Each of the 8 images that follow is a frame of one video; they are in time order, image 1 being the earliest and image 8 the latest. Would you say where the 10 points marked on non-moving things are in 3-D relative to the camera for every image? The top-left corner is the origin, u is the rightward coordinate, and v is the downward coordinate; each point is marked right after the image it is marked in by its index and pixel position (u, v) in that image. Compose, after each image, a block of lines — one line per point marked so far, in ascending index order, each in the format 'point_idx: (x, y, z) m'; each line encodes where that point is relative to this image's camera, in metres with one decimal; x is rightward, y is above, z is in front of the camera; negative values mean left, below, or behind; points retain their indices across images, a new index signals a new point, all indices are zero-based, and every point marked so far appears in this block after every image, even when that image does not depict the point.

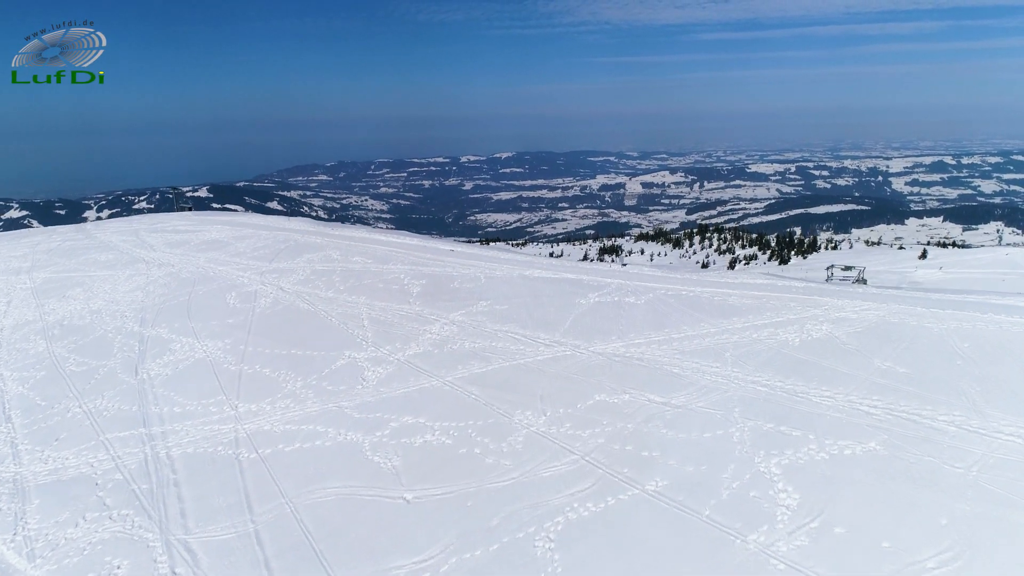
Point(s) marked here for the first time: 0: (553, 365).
0: (+0.5, -0.9, +5.9) m
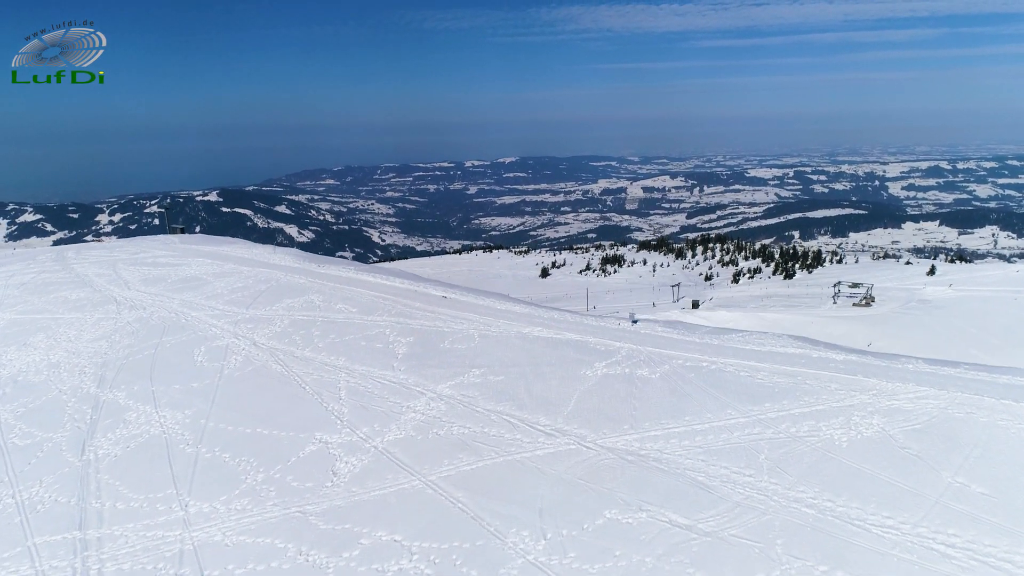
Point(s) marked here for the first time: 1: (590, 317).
0: (+0.4, -1.7, +5.0) m
1: (+1.2, -0.5, +8.3) m
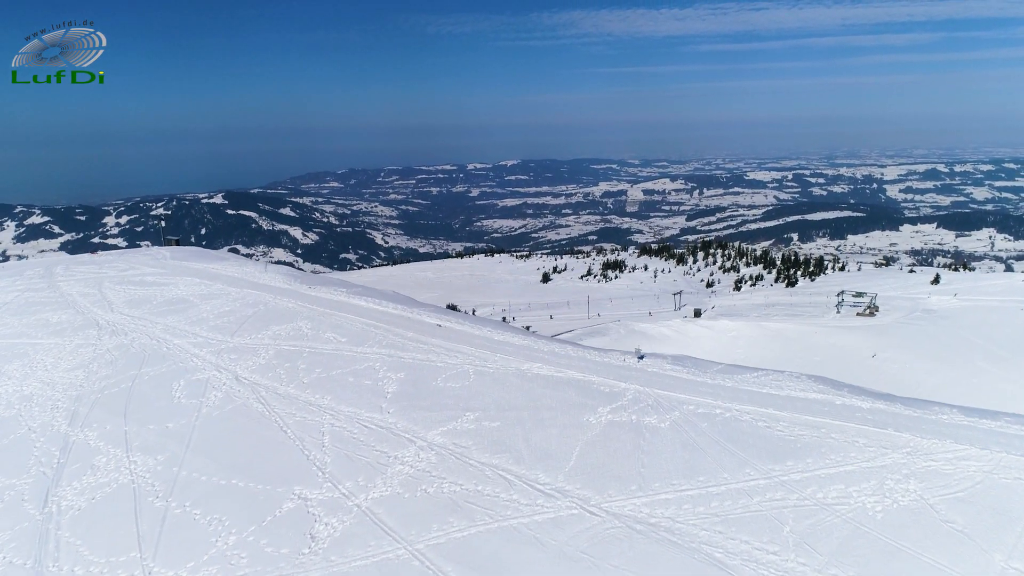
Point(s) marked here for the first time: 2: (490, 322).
0: (+0.4, -2.1, +4.5) m
1: (+1.2, -1.0, +7.8) m
2: (-0.5, -0.7, +9.5) m
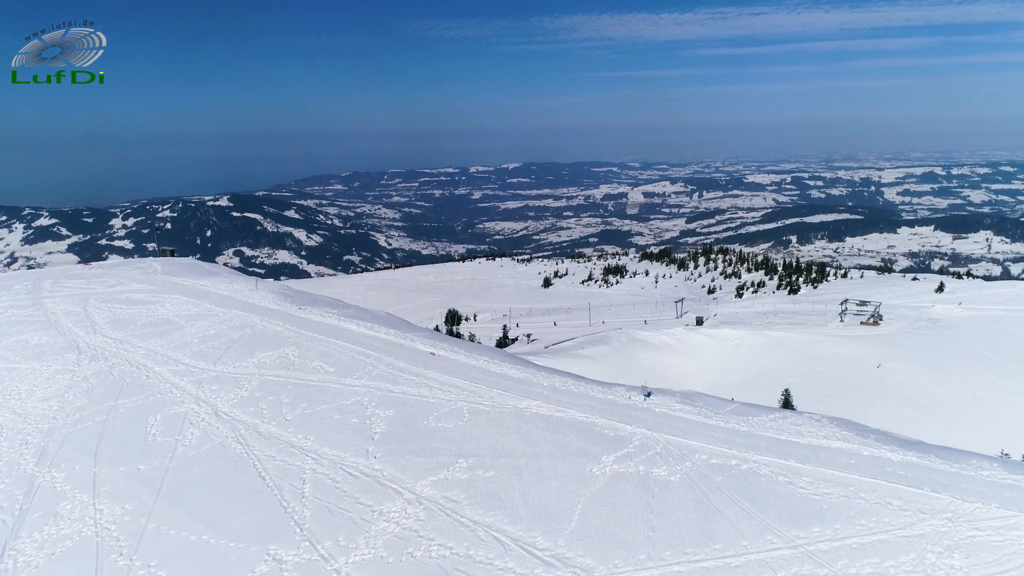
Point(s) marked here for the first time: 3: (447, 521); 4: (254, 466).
0: (+0.3, -2.5, +4.0) m
1: (+1.2, -1.4, +7.4) m
2: (-0.5, -1.1, +9.1) m
3: (-0.7, -2.2, +5.0) m
4: (-3.1, -2.1, +6.3) m
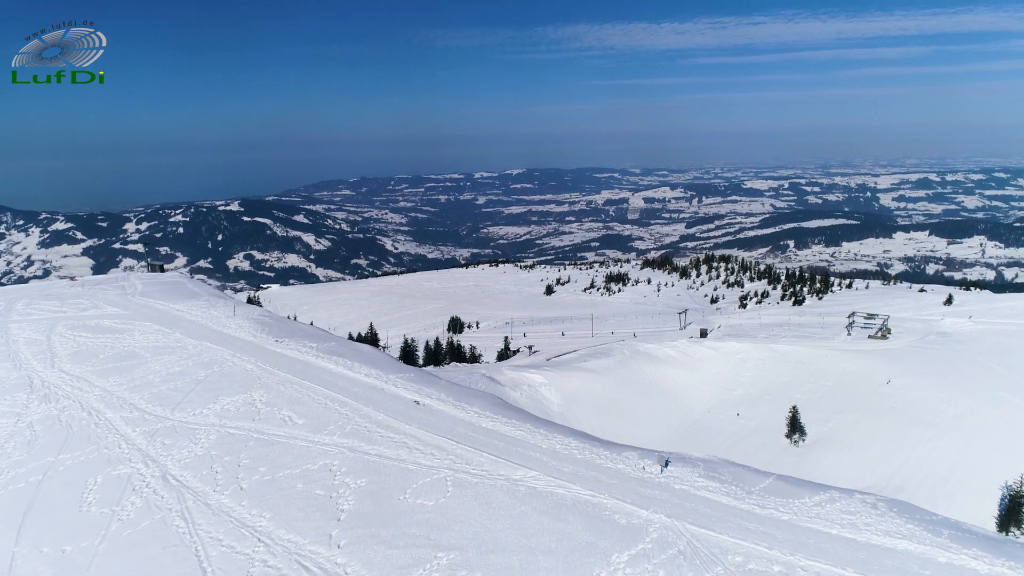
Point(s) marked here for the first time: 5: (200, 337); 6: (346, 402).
0: (+0.2, -3.0, +3.0) m
1: (+1.1, -1.9, +6.4) m
2: (-0.6, -1.7, +8.1) m
3: (-0.7, -2.7, +4.0) m
4: (-3.1, -2.7, +5.3) m
5: (-6.8, -1.0, +11.3) m
6: (-2.4, -1.7, +7.6) m
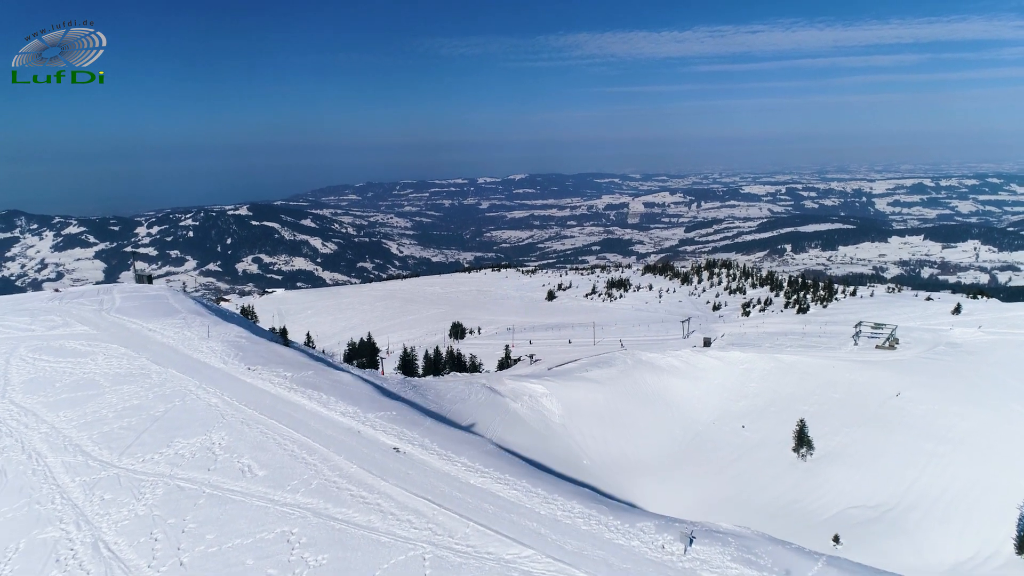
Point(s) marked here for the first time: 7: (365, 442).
0: (+0.2, -3.3, +2.0) m
1: (+1.0, -2.3, +5.4) m
2: (-0.6, -2.1, +7.1) m
3: (-0.8, -3.1, +3.0) m
4: (-3.2, -3.0, +4.3) m
5: (-6.9, -1.4, +10.4) m
6: (-2.5, -2.0, +6.6) m
7: (-1.9, -2.0, +6.8) m
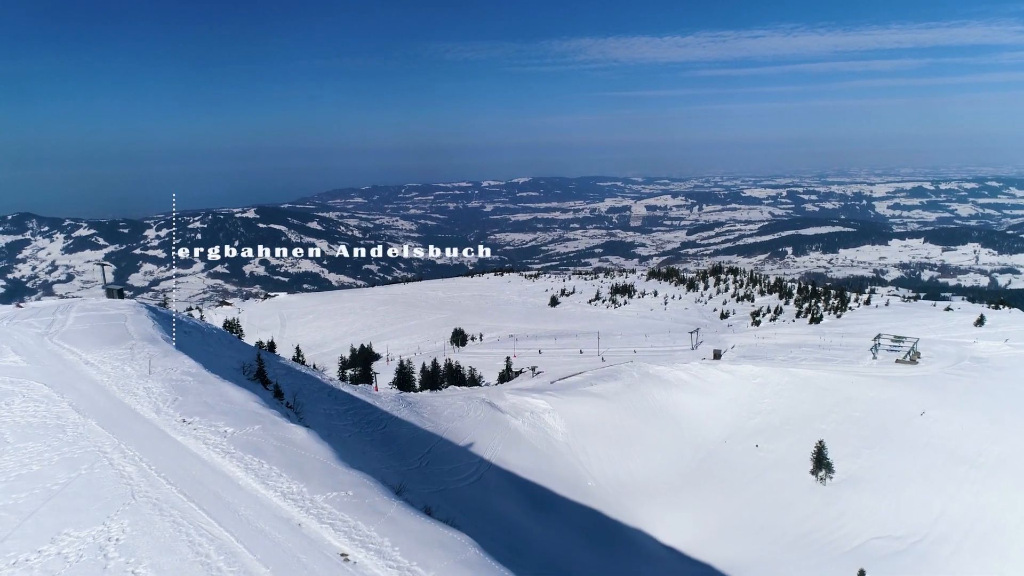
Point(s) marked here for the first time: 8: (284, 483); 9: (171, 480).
0: (0.0, -4.0, -0.2) m
1: (+0.9, -2.9, +3.2) m
2: (-0.8, -2.7, +4.9) m
3: (-1.0, -3.7, +0.8) m
4: (-3.4, -3.6, +2.1) m
5: (-7.0, -2.1, +8.2) m
6: (-2.6, -2.7, +4.4) m
7: (-2.1, -2.6, +4.6) m
8: (-2.8, -2.4, +5.9) m
9: (-4.5, -2.3, +6.4) m
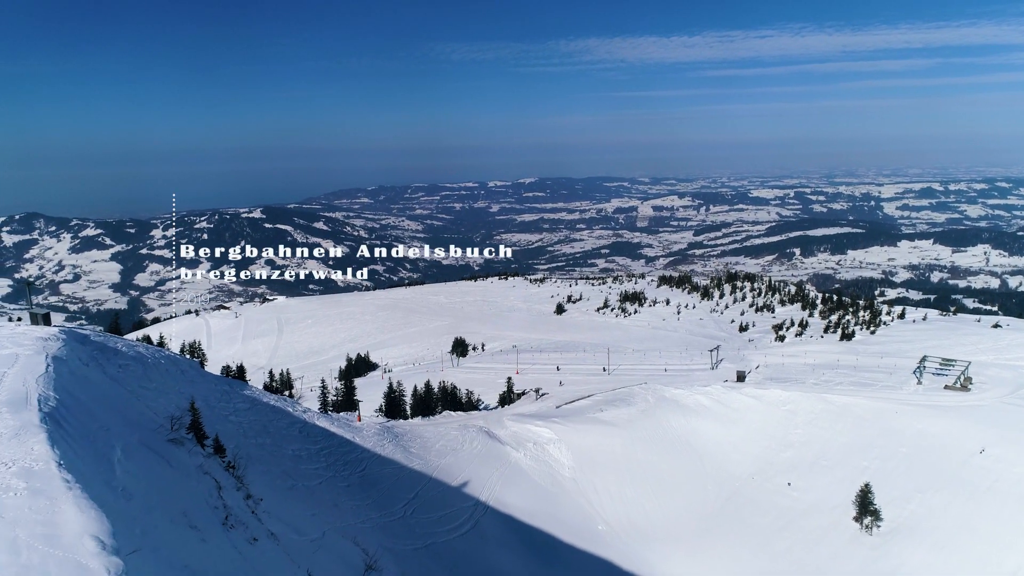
0: (-0.4, -5.1, -4.8) m
1: (+0.5, -4.1, -1.5) m
2: (-1.1, -3.9, +0.3) m
3: (-1.4, -4.9, -3.8) m
4: (-3.8, -4.8, -2.5) m
5: (-7.3, -3.2, +3.7) m
6: (-3.0, -3.8, -0.2) m
7: (-2.4, -3.8, 0.0) m
8: (-3.1, -3.6, +1.2) m
9: (-4.8, -3.5, +1.8) m
